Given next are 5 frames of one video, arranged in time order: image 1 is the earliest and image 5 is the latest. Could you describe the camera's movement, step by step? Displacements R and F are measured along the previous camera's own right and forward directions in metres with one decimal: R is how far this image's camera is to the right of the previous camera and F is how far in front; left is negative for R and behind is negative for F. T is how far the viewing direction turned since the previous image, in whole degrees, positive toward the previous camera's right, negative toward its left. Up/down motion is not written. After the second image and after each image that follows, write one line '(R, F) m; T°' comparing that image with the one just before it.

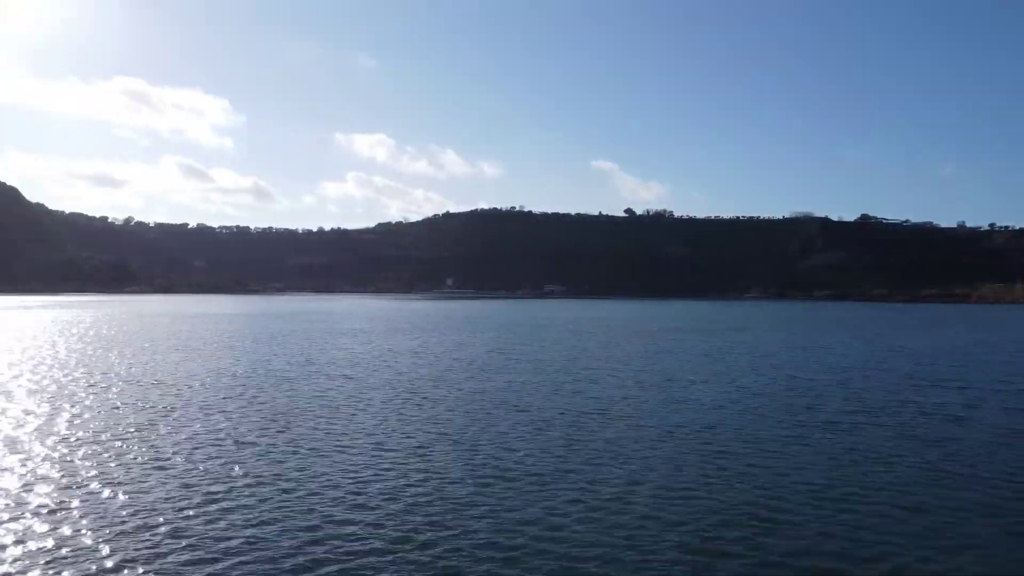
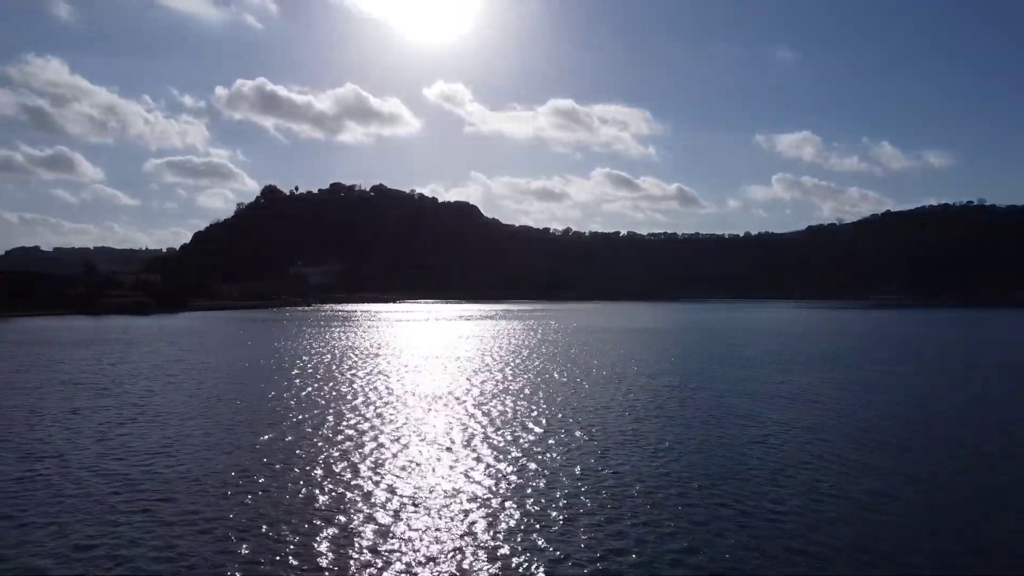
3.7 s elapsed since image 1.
(+0.7, +3.4) m; -29°
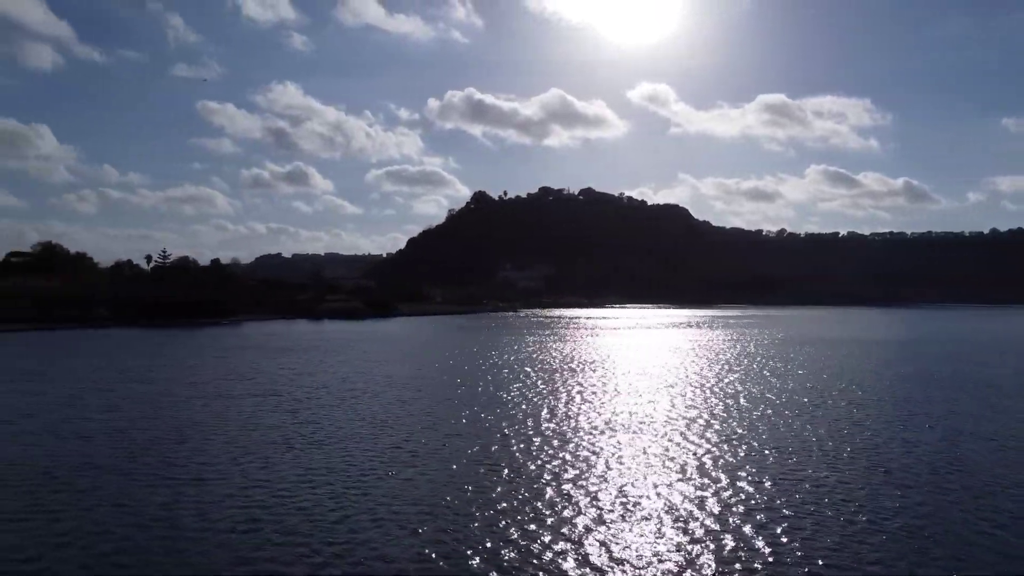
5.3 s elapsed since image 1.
(+0.5, +1.6) m; -14°
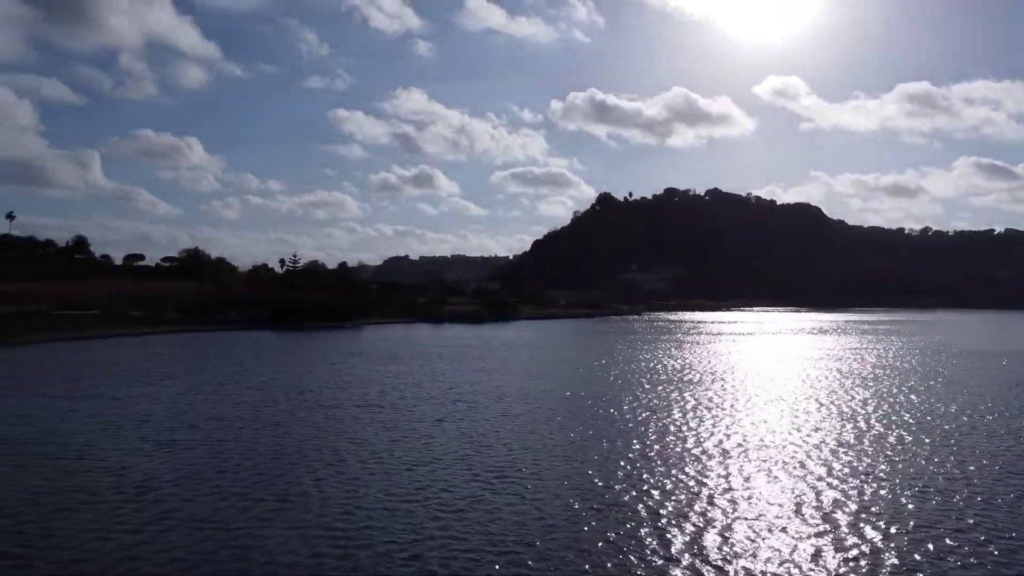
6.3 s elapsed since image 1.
(+0.8, +1.1) m; -9°
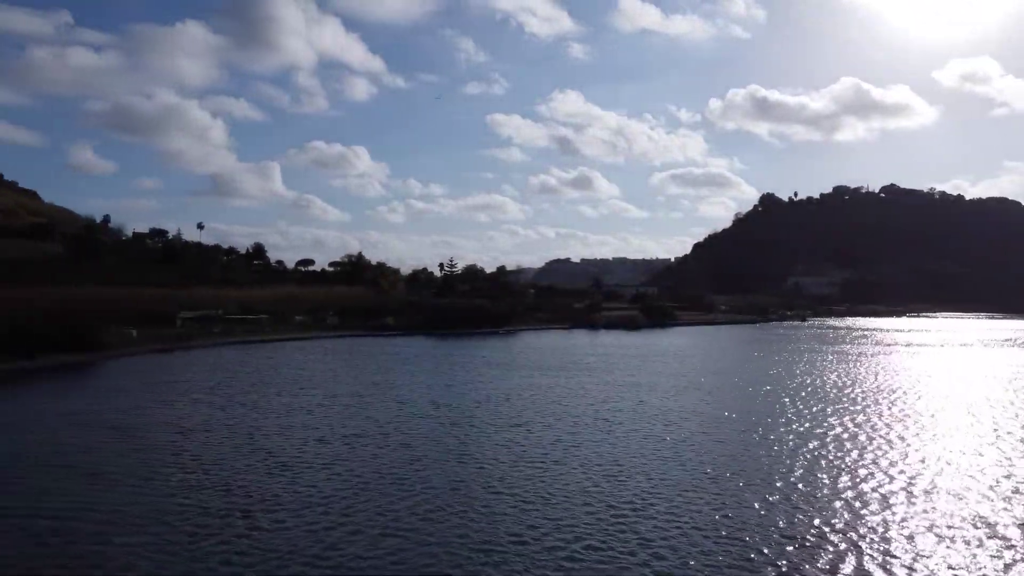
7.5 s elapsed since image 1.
(+1.1, +1.6) m; -11°
